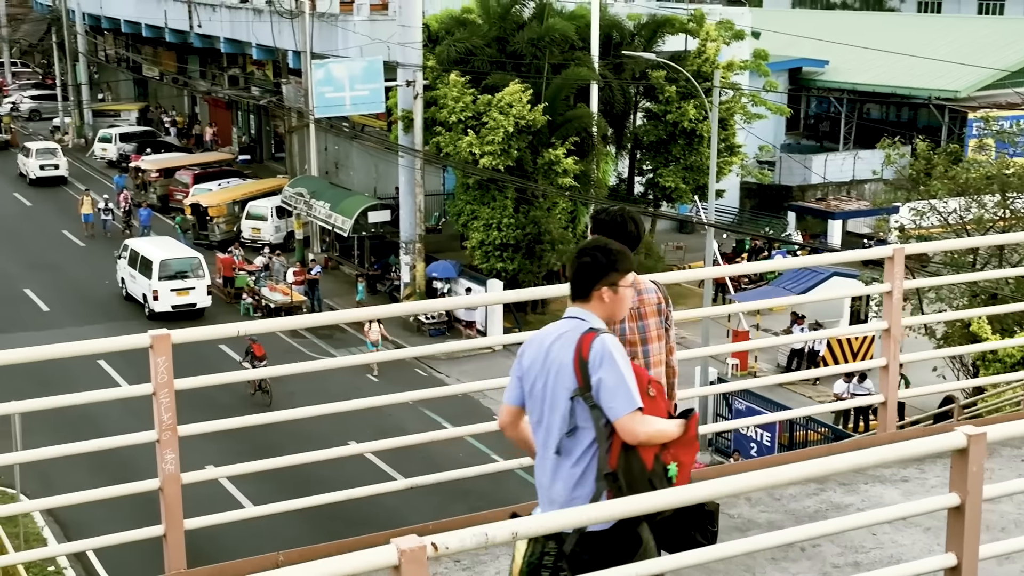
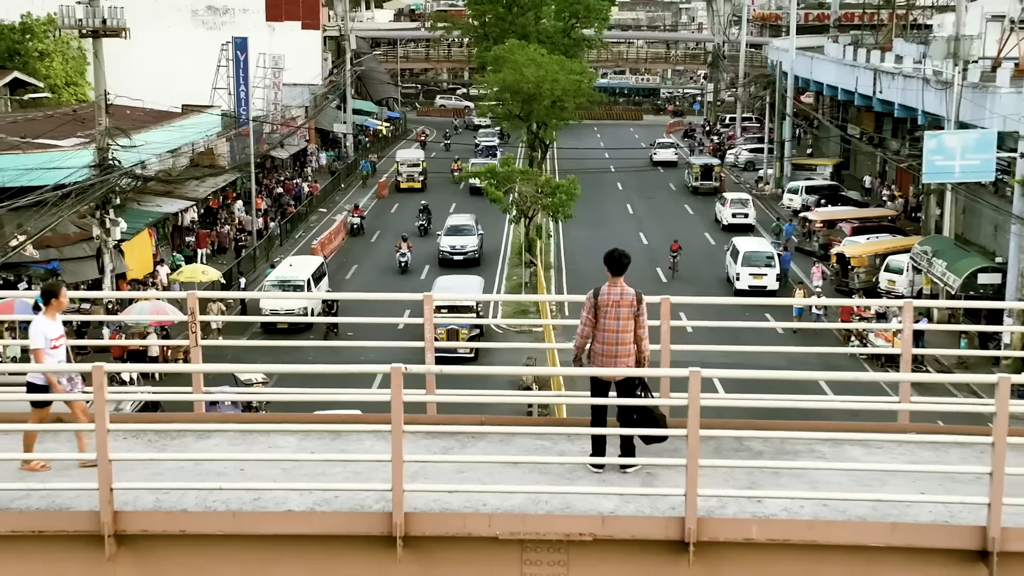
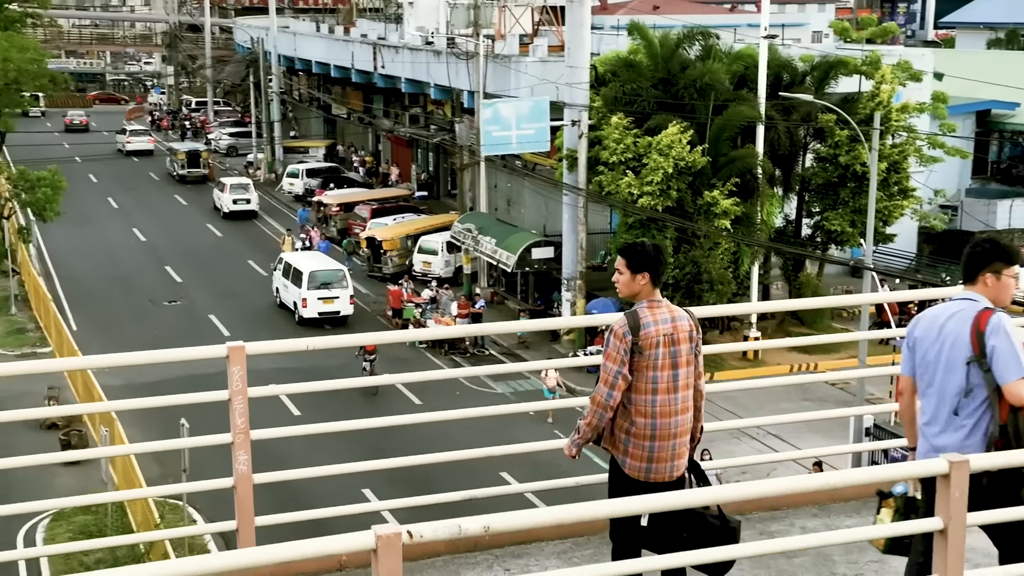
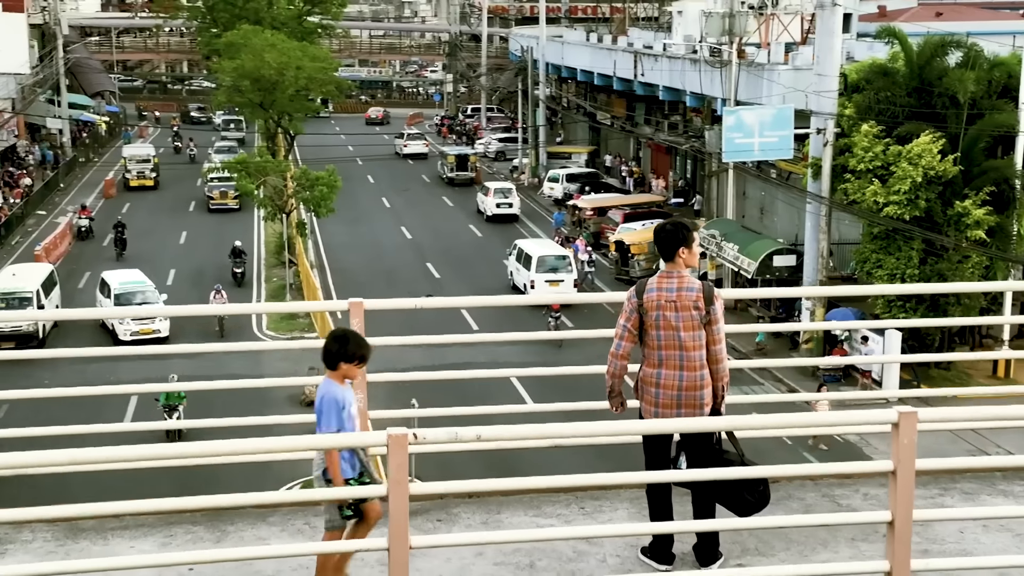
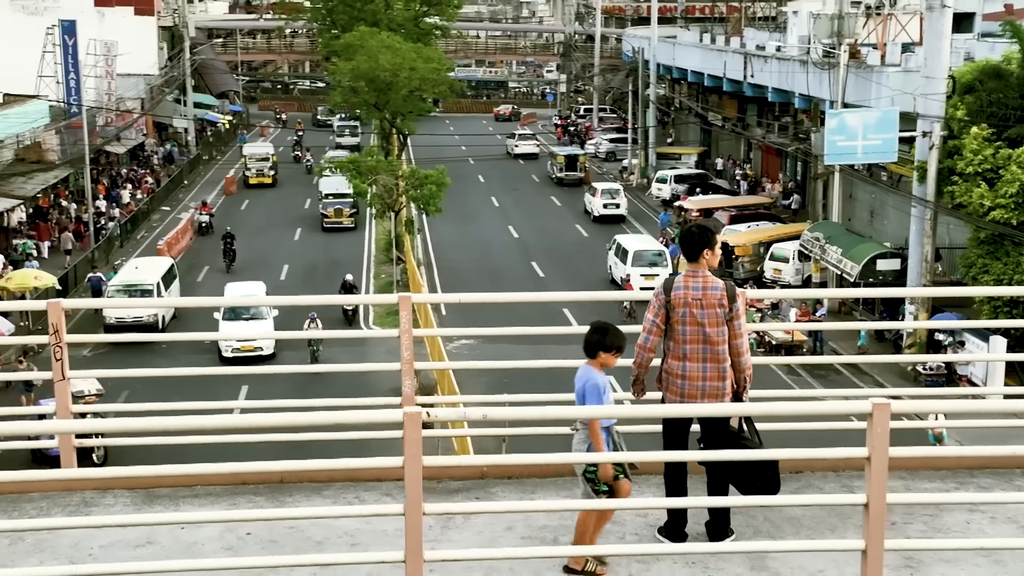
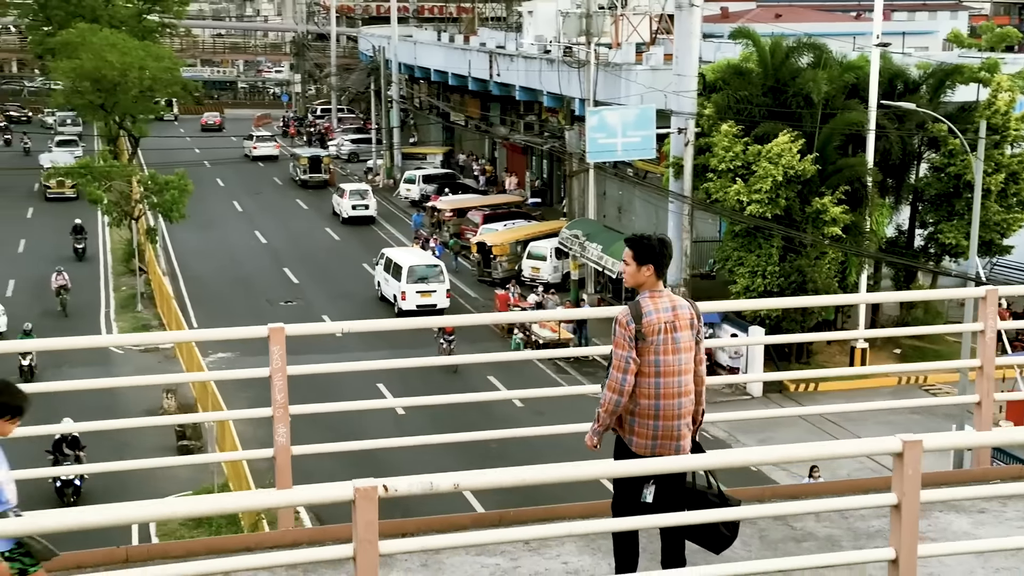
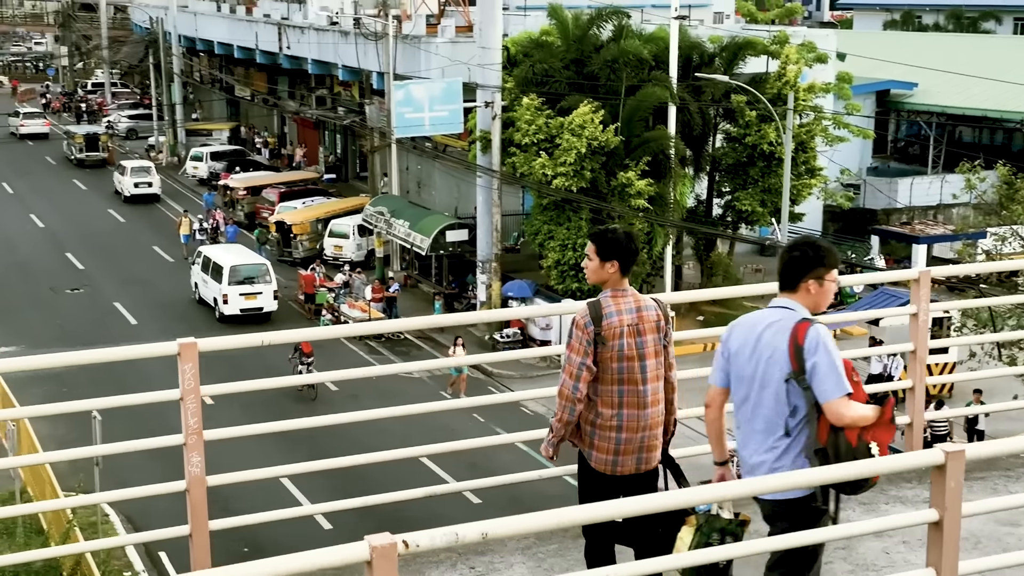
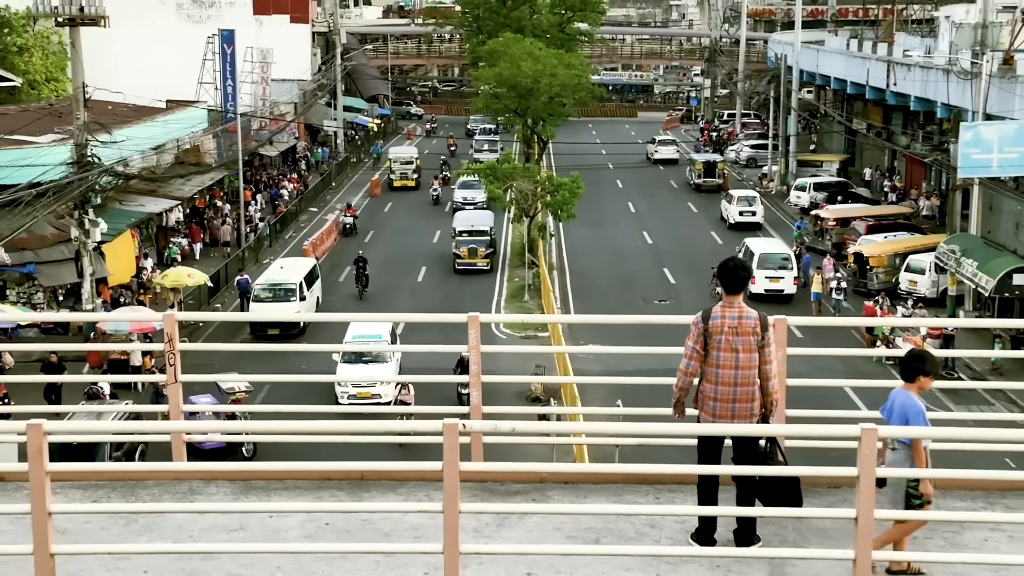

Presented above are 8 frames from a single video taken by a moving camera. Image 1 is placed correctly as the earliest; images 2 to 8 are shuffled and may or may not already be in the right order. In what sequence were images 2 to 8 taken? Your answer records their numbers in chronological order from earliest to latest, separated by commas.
7, 3, 6, 4, 5, 8, 2
